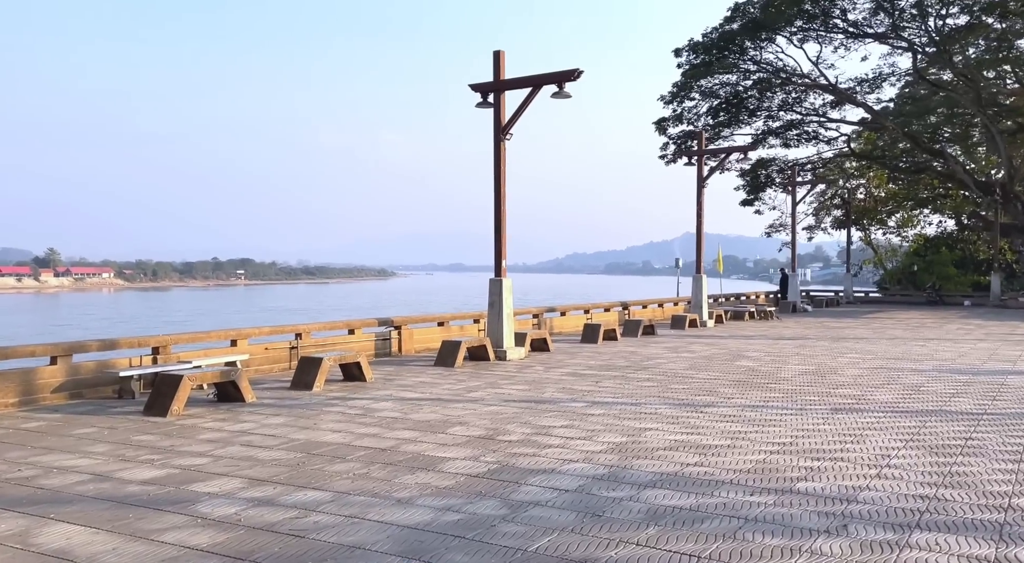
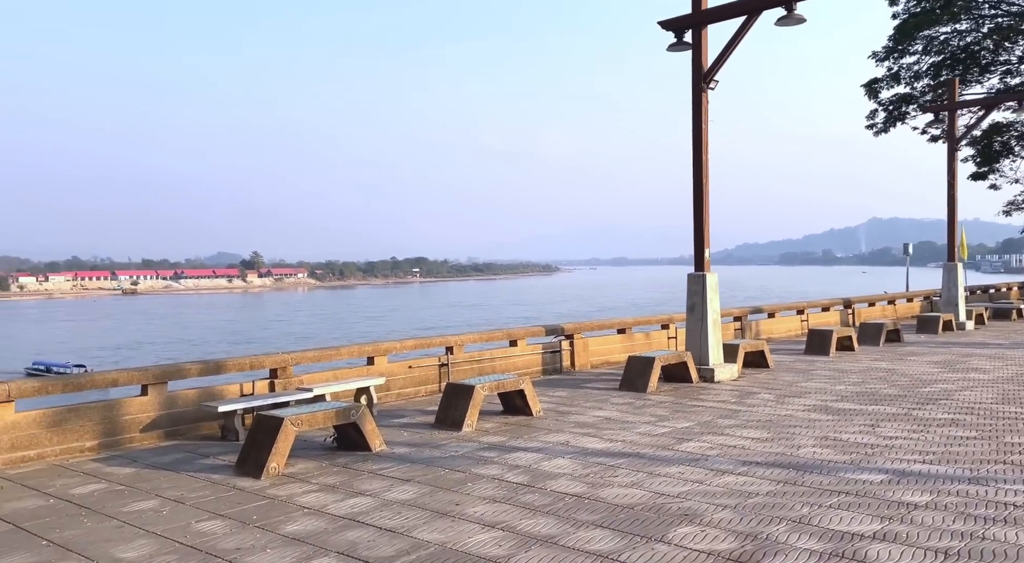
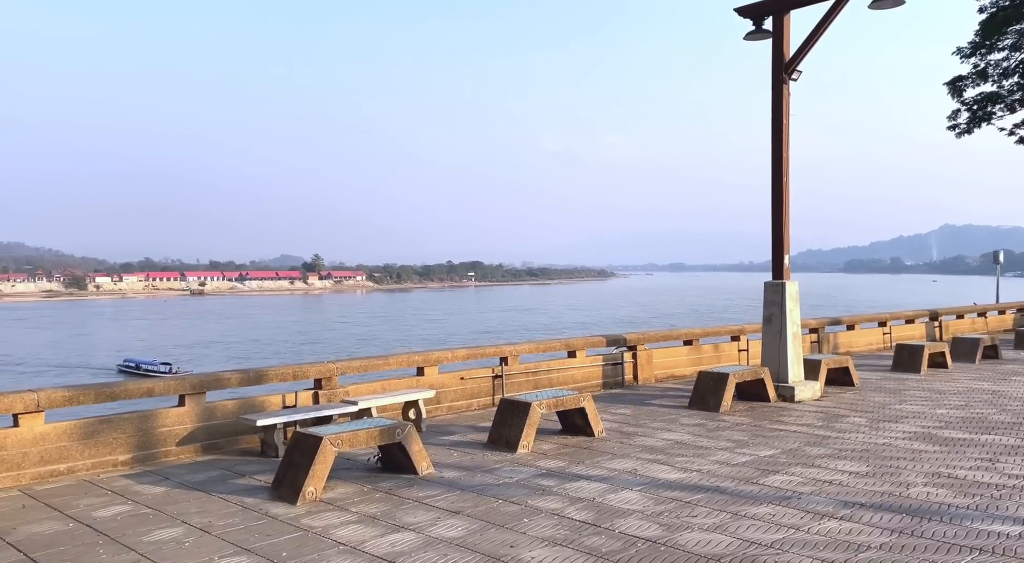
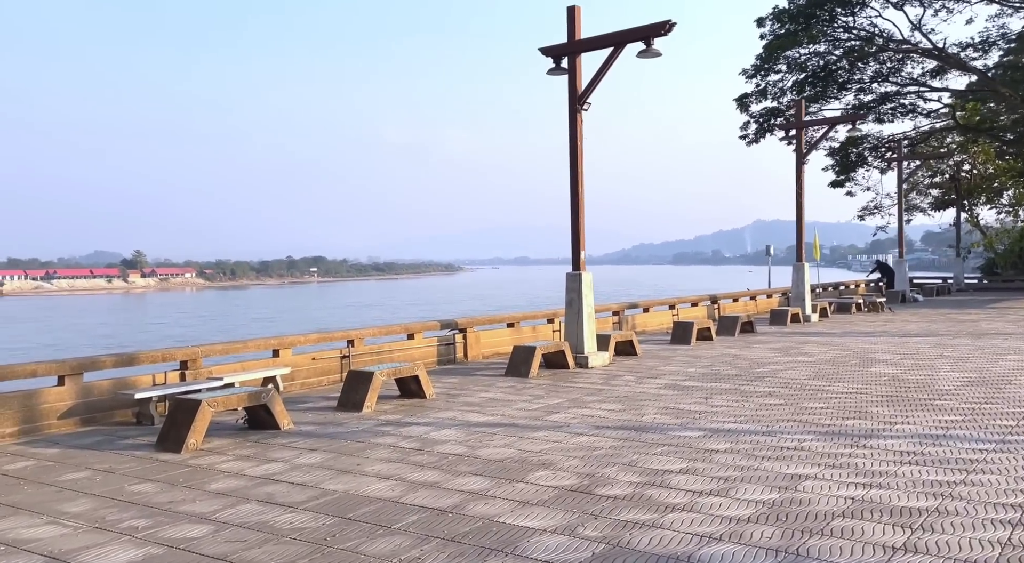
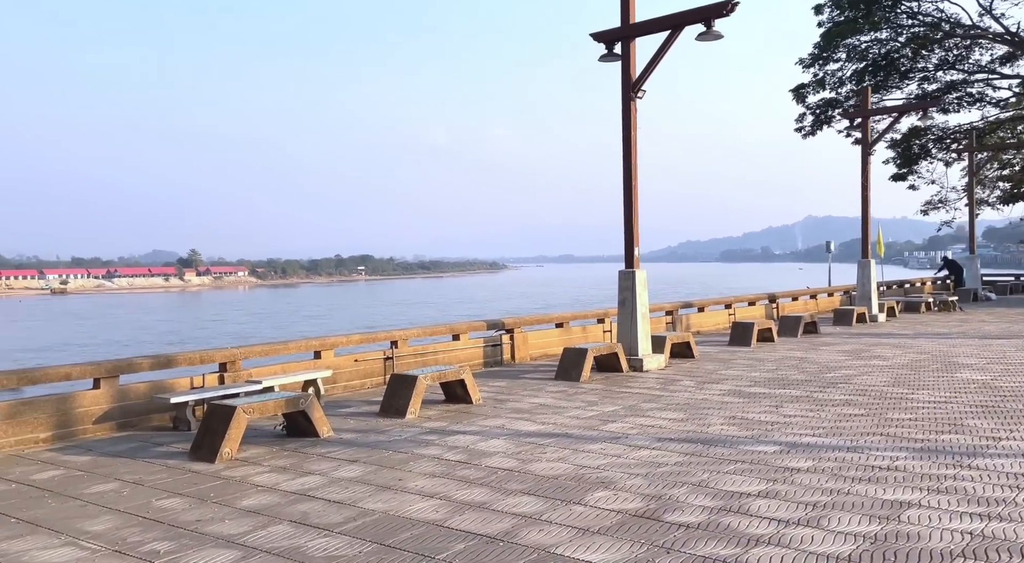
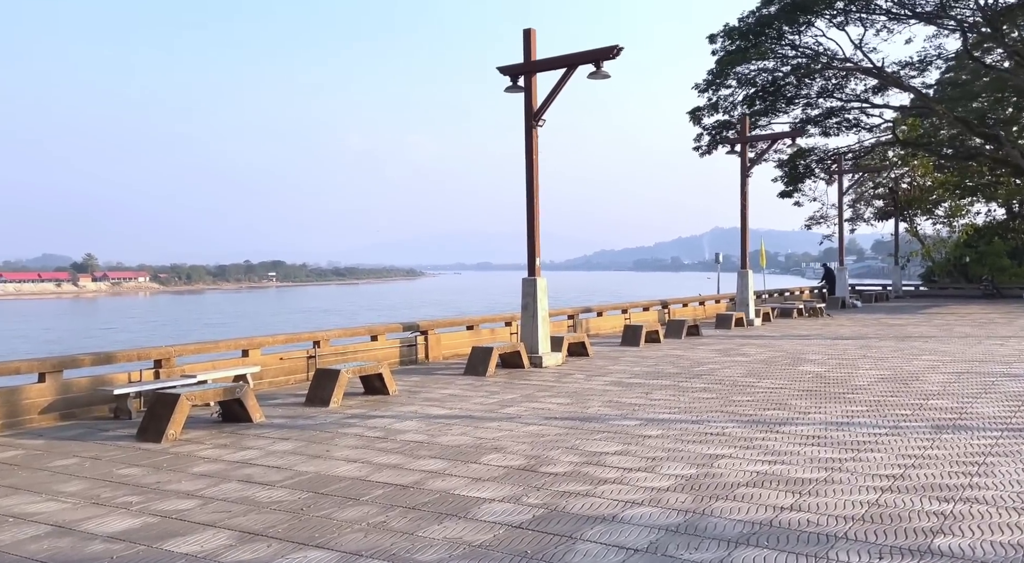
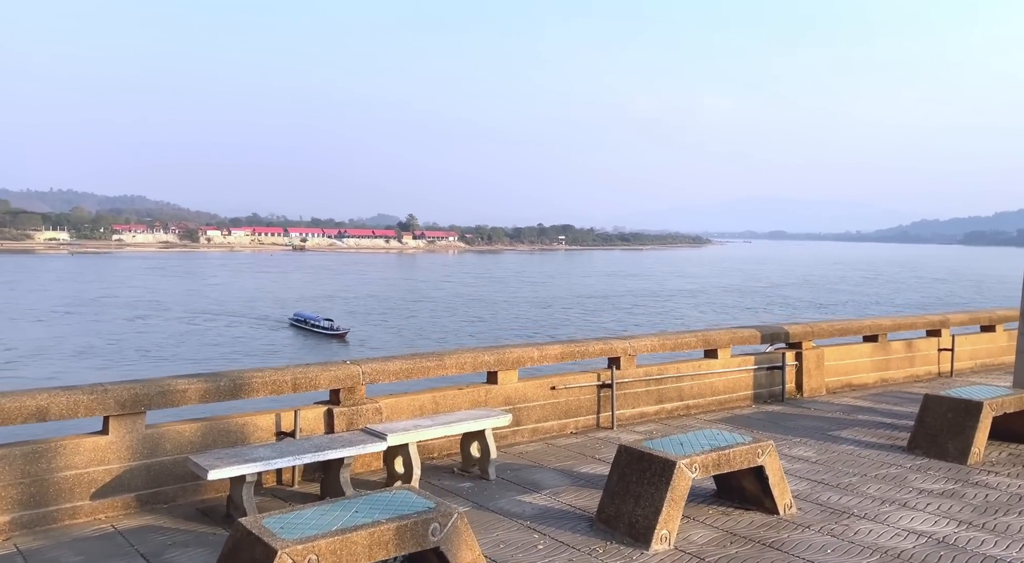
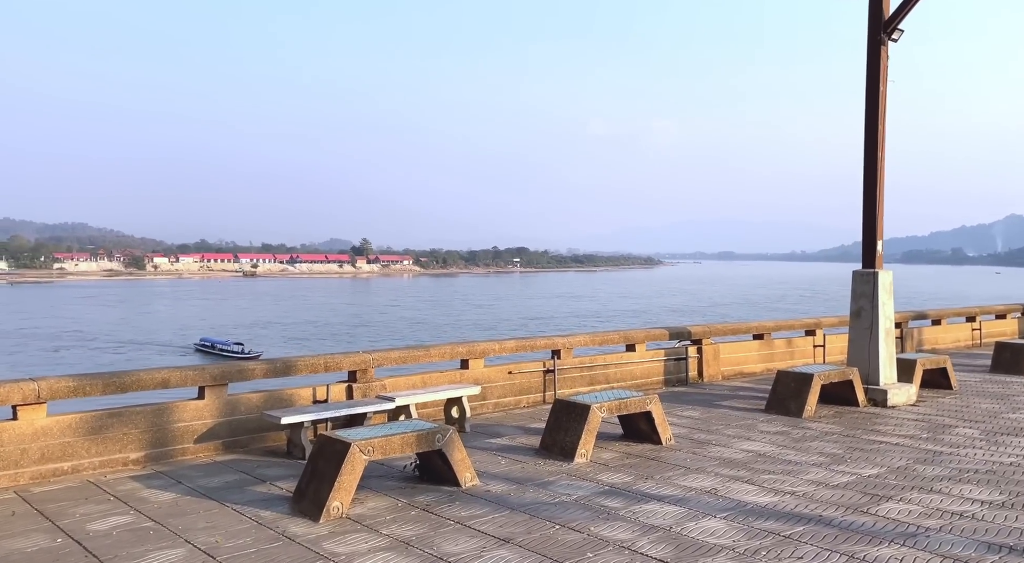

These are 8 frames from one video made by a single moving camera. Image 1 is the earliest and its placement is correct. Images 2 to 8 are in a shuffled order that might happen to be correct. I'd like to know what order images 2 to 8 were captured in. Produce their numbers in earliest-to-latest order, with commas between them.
6, 4, 5, 2, 3, 8, 7
